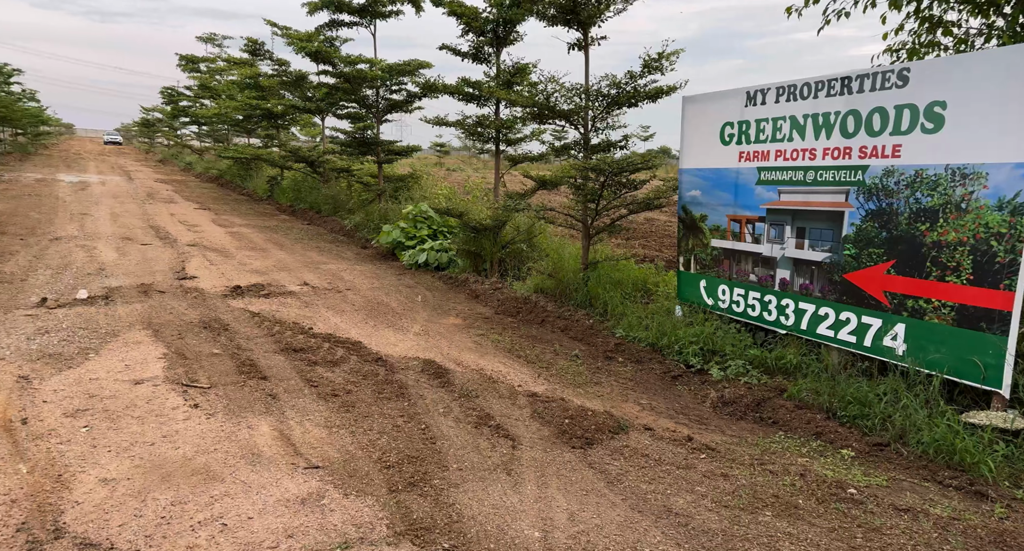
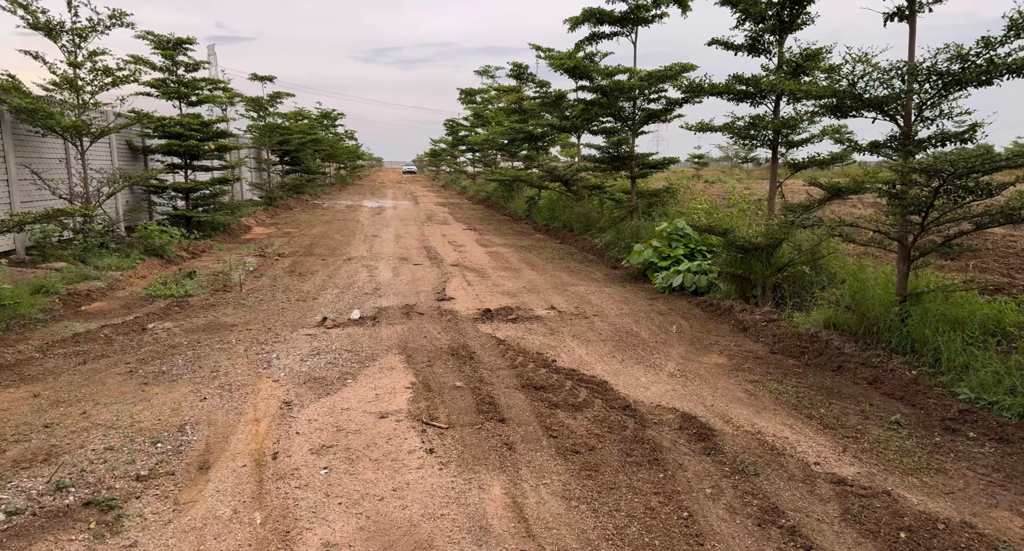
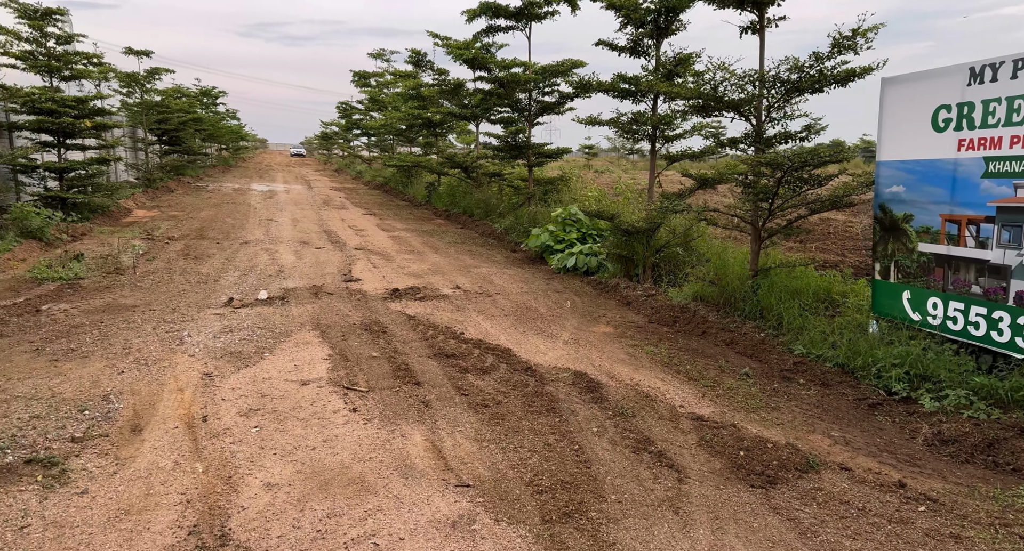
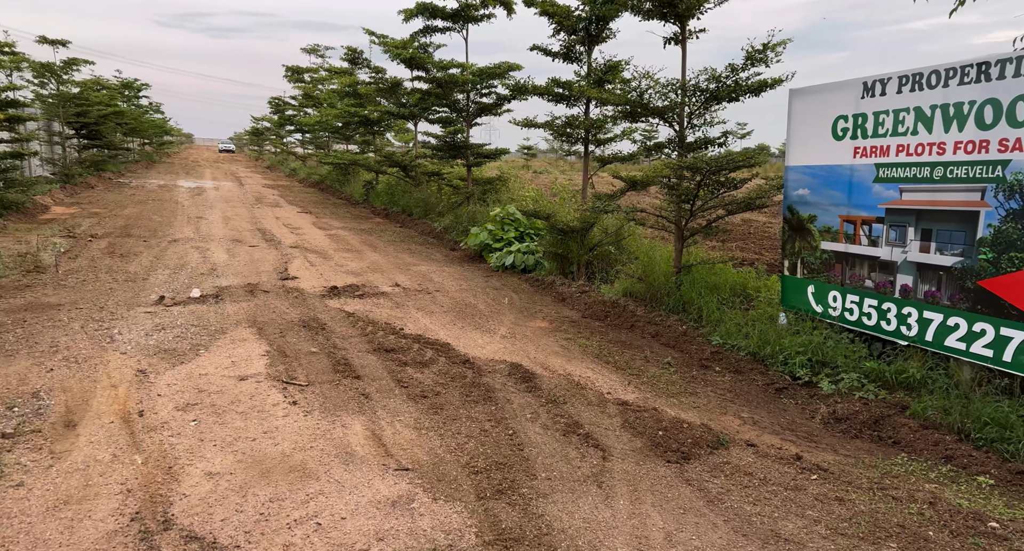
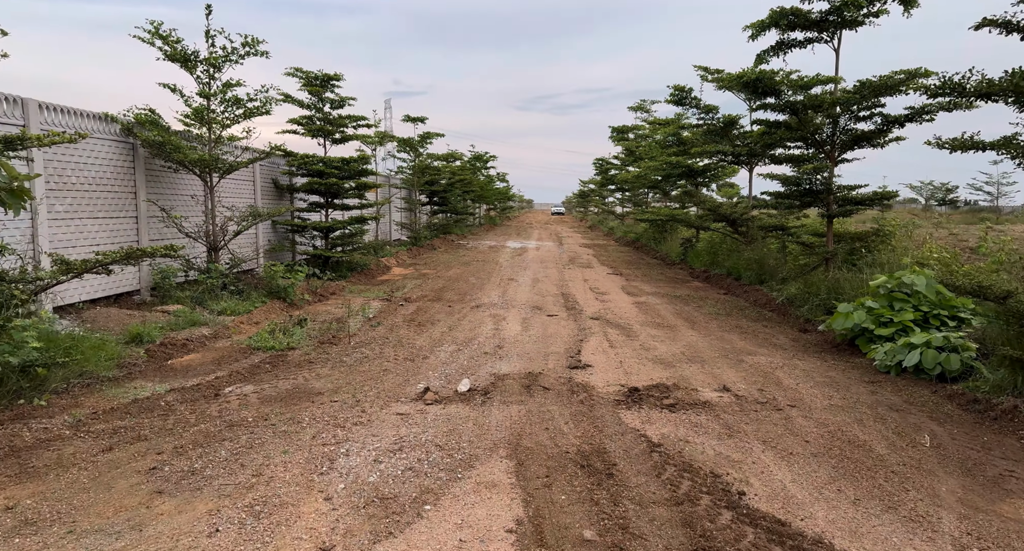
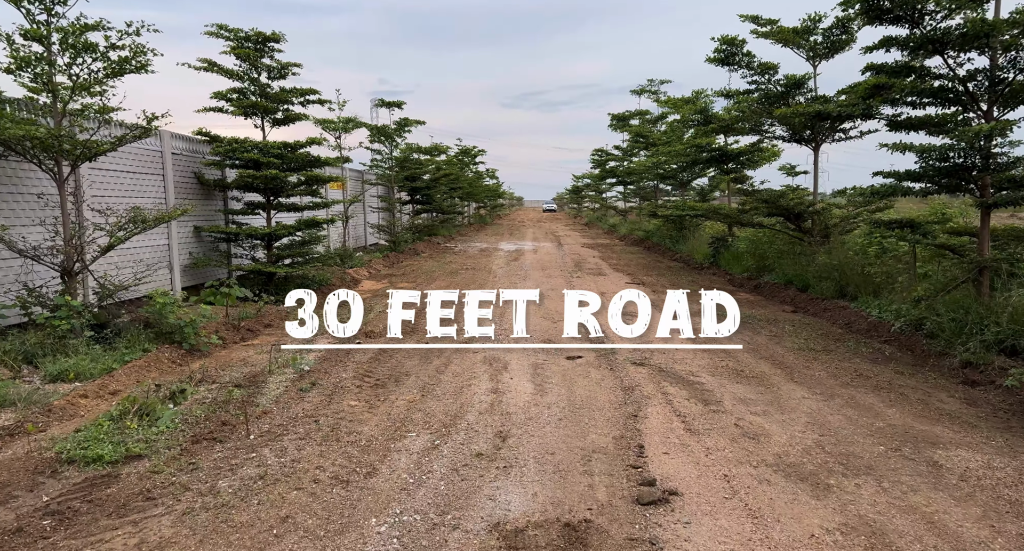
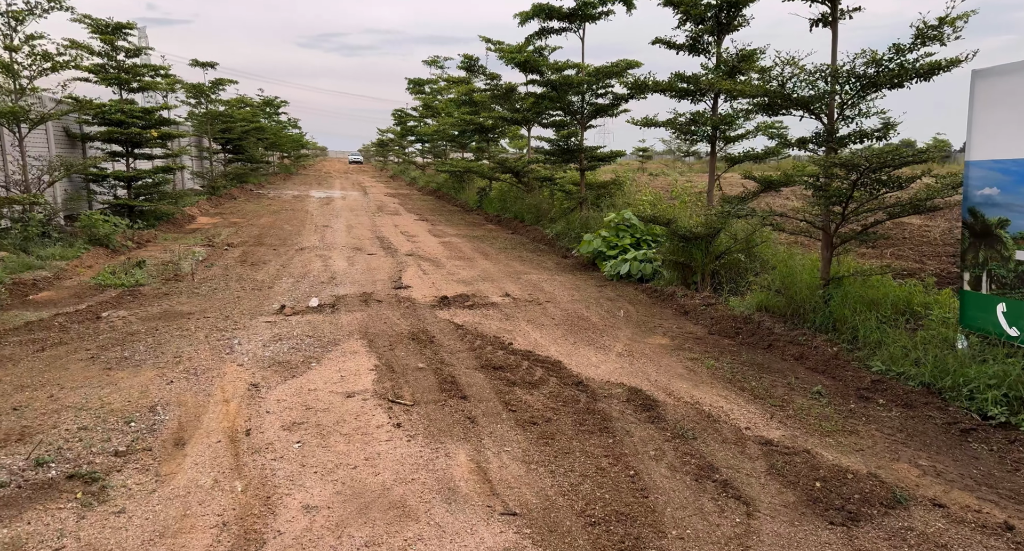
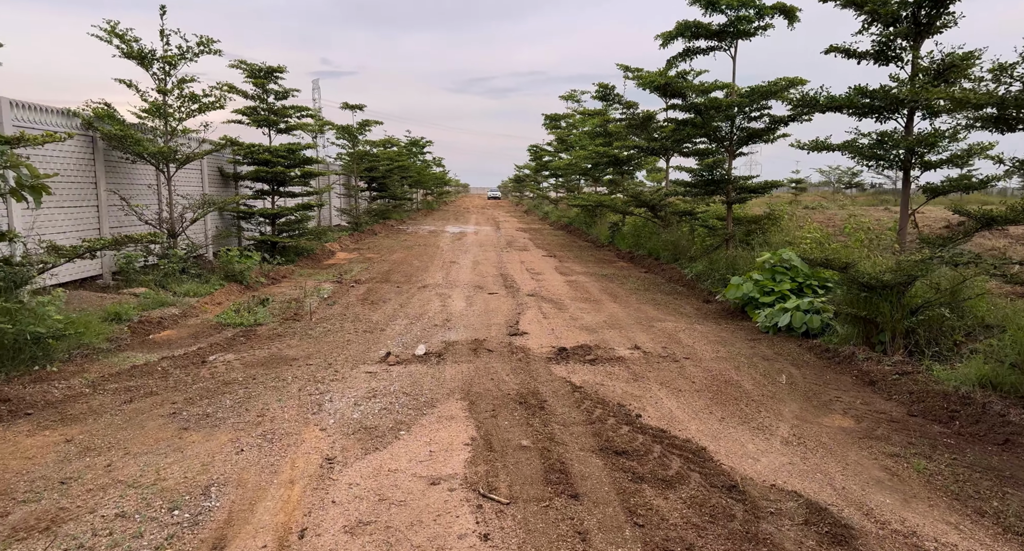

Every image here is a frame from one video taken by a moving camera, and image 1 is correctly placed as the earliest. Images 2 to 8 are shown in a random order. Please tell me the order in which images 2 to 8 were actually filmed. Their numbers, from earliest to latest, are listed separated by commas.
4, 3, 7, 2, 8, 5, 6
